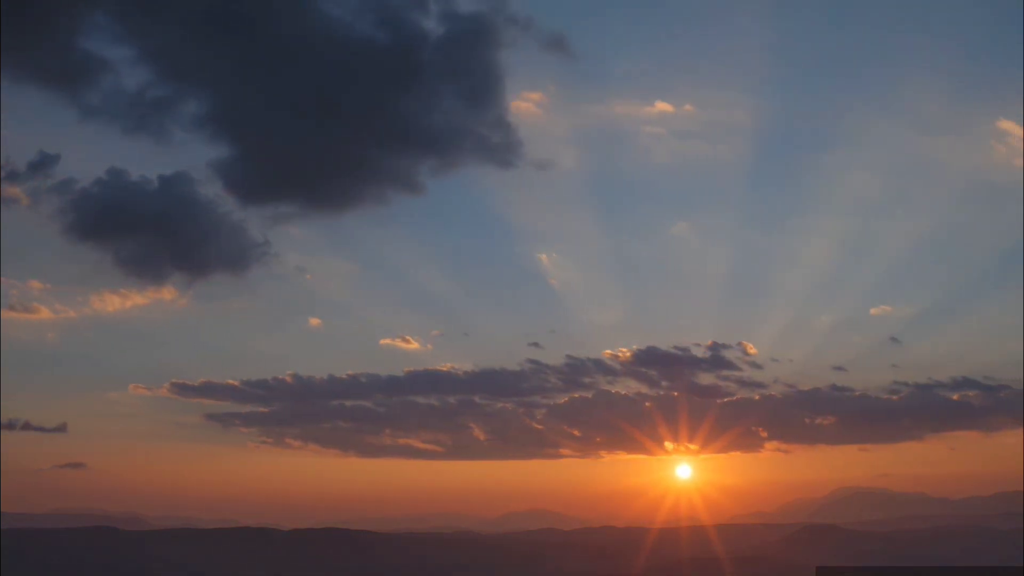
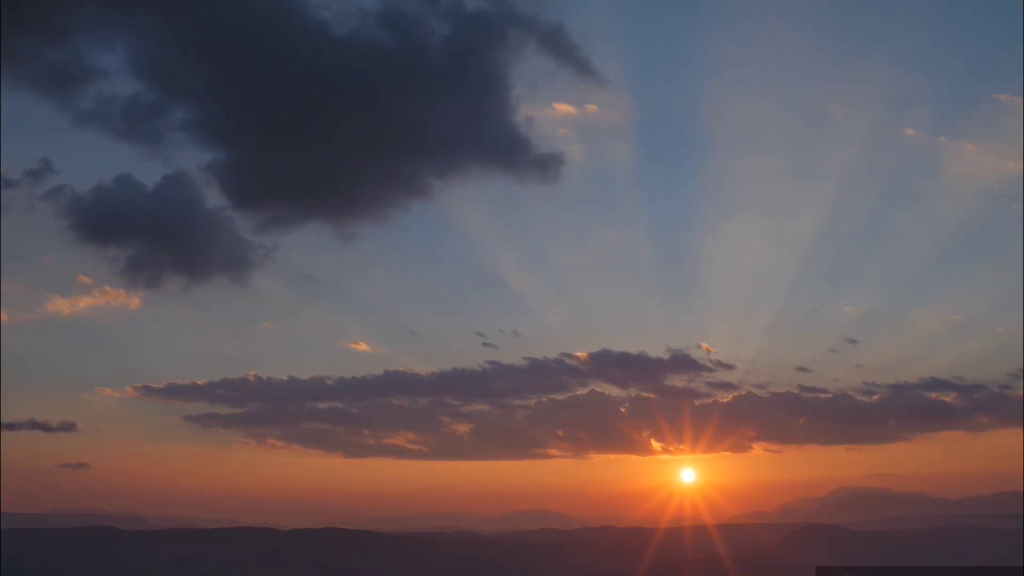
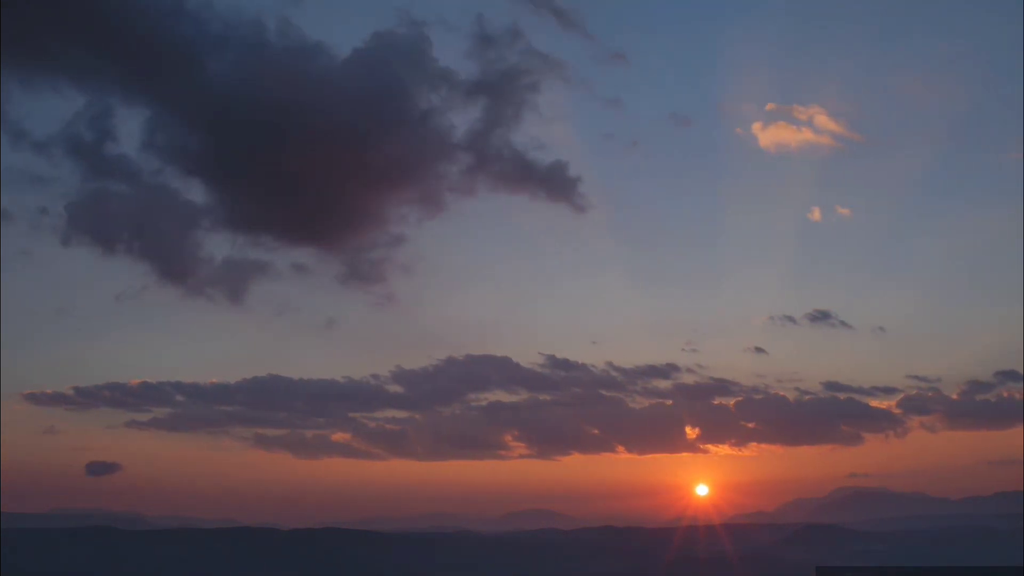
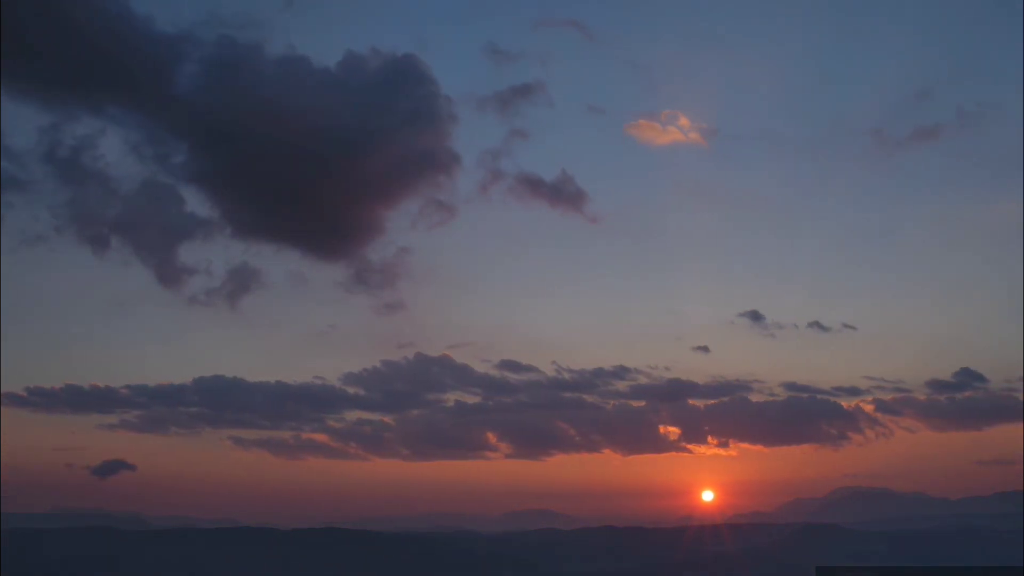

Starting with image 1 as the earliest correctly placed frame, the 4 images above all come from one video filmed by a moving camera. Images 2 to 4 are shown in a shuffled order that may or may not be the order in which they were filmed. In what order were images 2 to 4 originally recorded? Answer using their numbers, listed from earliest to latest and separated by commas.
2, 3, 4
